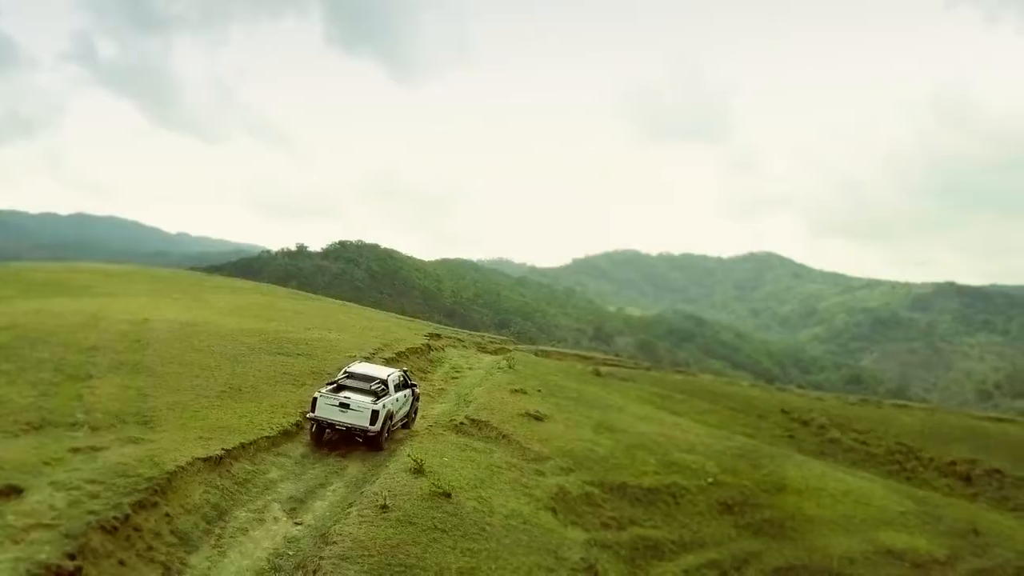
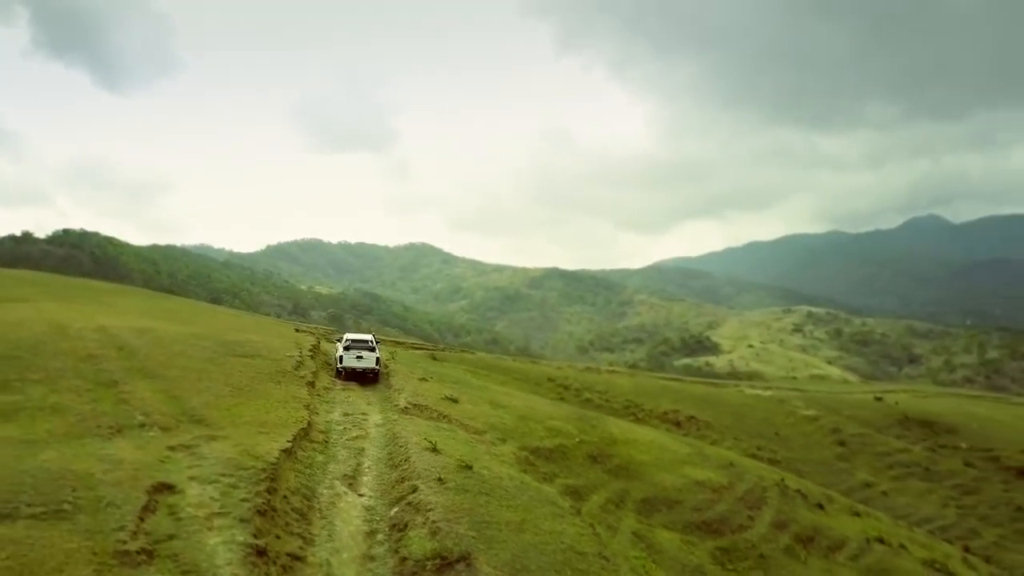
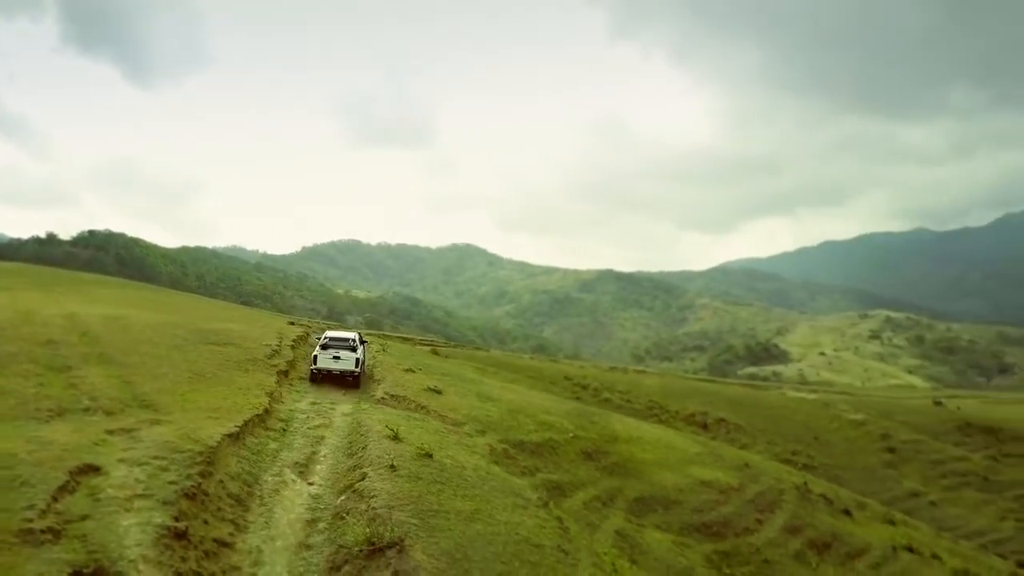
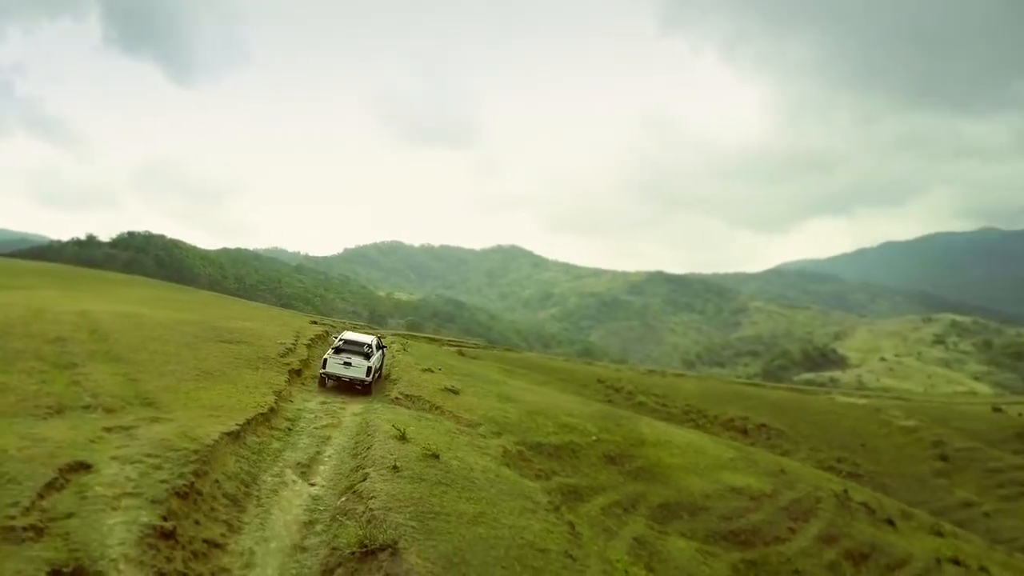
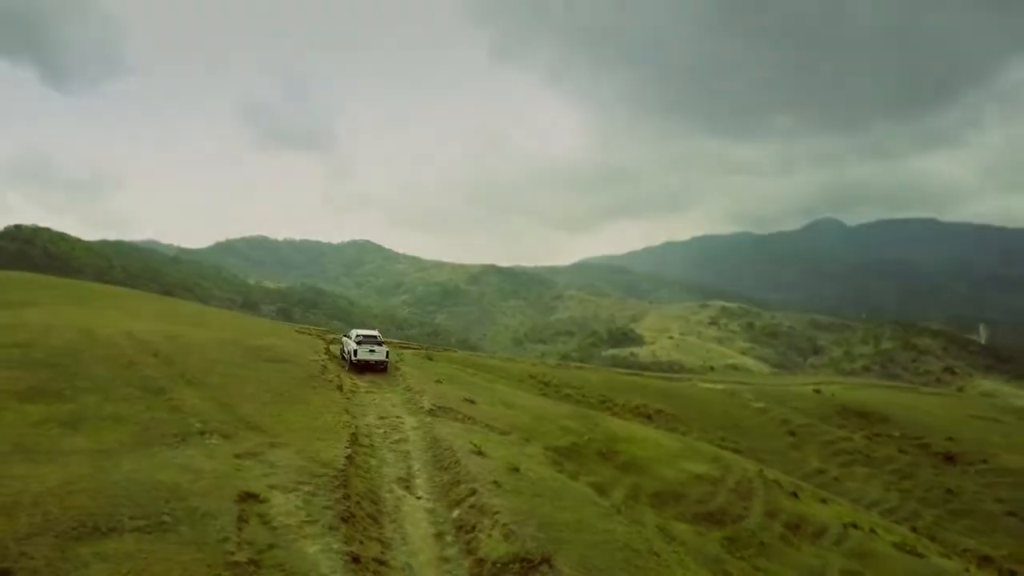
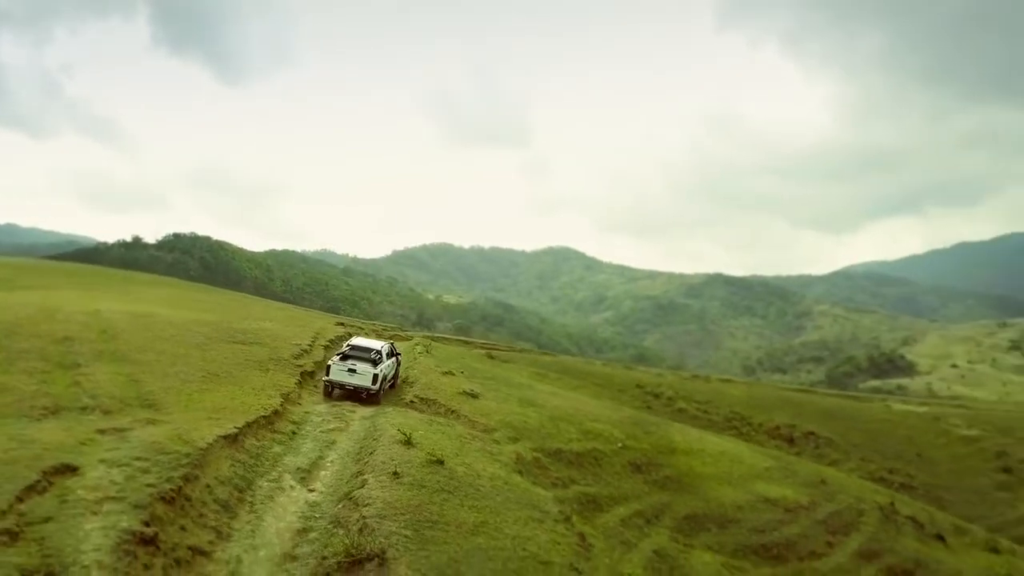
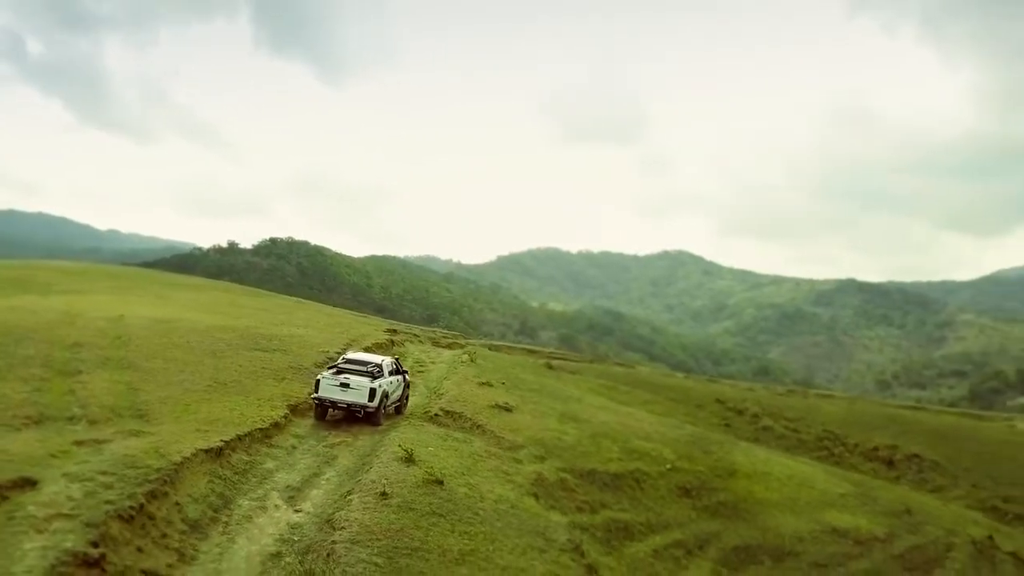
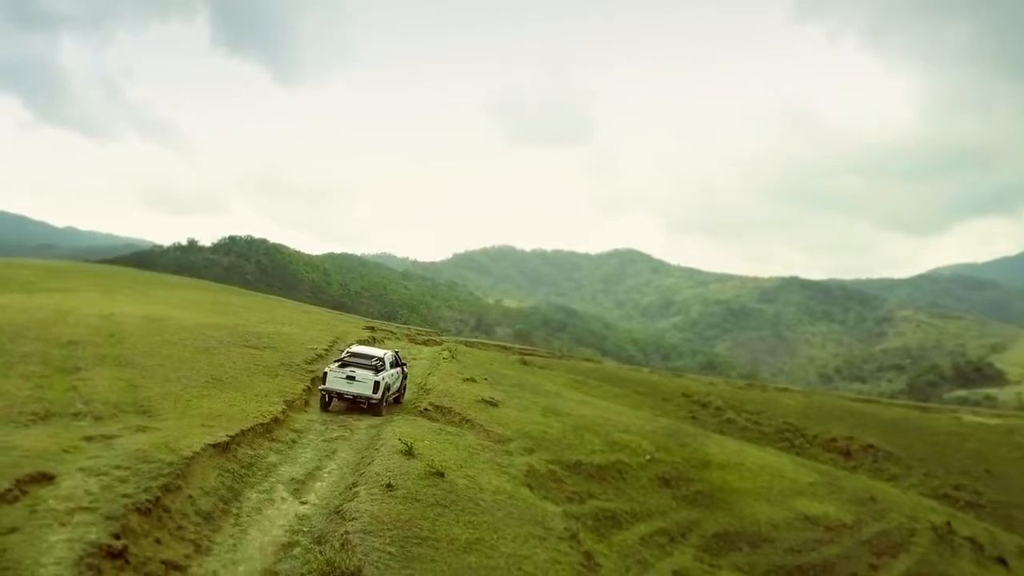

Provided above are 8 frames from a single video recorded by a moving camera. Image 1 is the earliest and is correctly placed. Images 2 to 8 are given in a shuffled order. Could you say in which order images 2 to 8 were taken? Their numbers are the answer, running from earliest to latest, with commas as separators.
7, 8, 6, 4, 3, 2, 5
